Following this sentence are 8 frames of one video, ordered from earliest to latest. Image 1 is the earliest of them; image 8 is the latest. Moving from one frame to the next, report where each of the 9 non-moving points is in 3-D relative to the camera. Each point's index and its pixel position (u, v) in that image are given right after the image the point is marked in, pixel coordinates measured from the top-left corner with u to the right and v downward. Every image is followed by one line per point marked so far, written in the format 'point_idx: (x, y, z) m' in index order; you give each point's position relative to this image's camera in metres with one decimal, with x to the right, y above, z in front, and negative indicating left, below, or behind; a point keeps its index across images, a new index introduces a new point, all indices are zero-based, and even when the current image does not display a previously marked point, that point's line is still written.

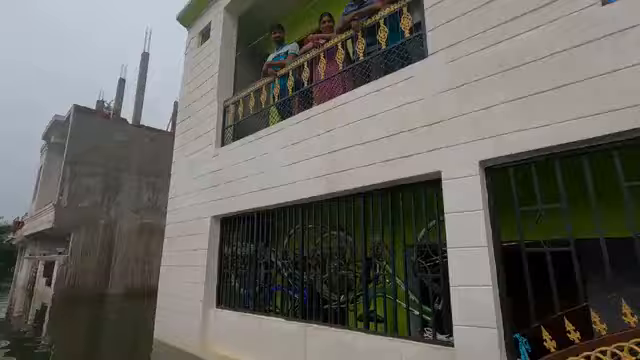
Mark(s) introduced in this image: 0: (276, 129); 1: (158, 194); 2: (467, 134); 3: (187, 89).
0: (-0.7, +0.8, +5.3) m
1: (-7.3, -0.7, +15.0) m
2: (+1.4, +0.4, +3.1) m
3: (-3.1, +2.2, +7.9) m
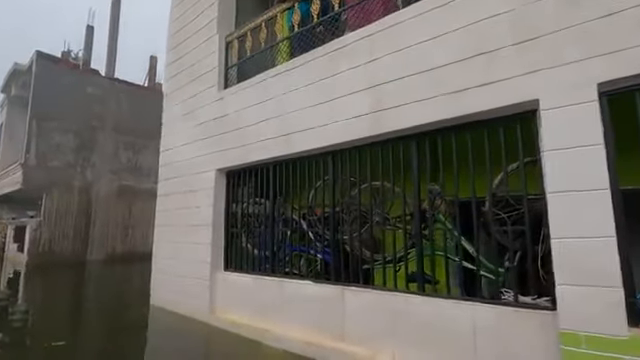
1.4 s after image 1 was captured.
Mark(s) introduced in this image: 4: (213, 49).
0: (-0.3, +1.5, +4.4) m
1: (-7.5, +1.0, +13.8) m
2: (+1.9, +0.9, +2.4) m
3: (-2.8, +3.1, +6.7) m
4: (-1.8, +2.2, +5.7) m
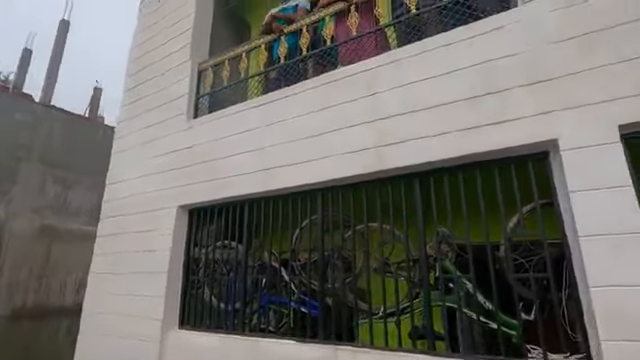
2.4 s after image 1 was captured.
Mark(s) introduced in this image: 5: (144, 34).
0: (-0.4, +1.0, +4.1) m
1: (-9.1, -0.4, +12.1) m
2: (+2.0, +0.6, +2.5) m
3: (-3.3, +2.5, +6.2) m
4: (-2.1, +1.6, +5.3) m
5: (-3.3, +2.7, +6.3) m
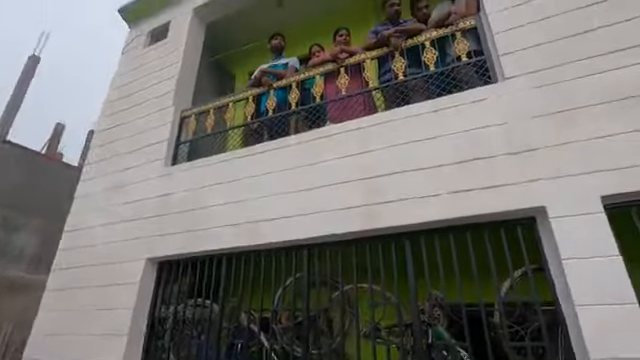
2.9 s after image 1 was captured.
0: (-0.6, +0.4, +4.1) m
1: (-10.0, -1.8, +11.0) m
2: (+2.0, +0.1, +2.6) m
3: (-3.6, +1.6, +6.1) m
4: (-2.4, +0.9, +5.2) m
5: (-3.6, +1.9, +6.2) m
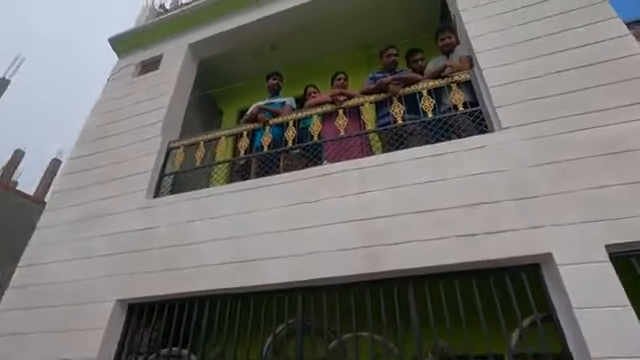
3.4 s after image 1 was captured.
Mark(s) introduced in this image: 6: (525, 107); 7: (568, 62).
0: (-0.6, 0.0, +4.0) m
1: (-10.8, -2.5, +9.7) m
2: (+2.1, -0.3, +2.7) m
3: (-3.8, +1.1, +5.8) m
4: (-2.5, +0.4, +4.9) m
5: (-3.7, +1.3, +6.0) m
6: (+2.0, +0.7, +3.3) m
7: (+2.5, +1.2, +3.4) m
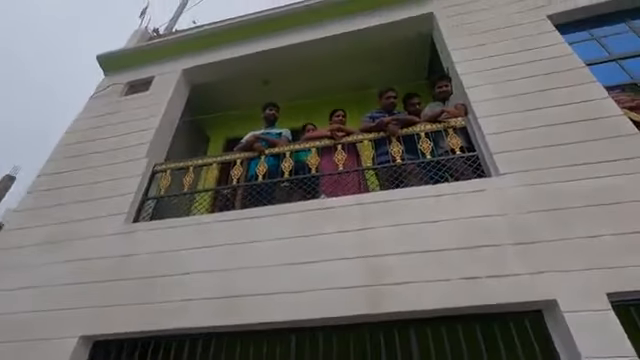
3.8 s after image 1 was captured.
0: (-0.7, -0.4, +3.8) m
1: (-11.4, -2.8, +8.3) m
2: (+2.1, -0.7, +2.8) m
3: (-3.9, +0.7, +5.5) m
4: (-2.6, +0.1, +4.7) m
5: (-3.9, +1.0, +5.7) m
6: (+2.1, +0.3, +3.5) m
7: (+2.6, +0.7, +3.6) m
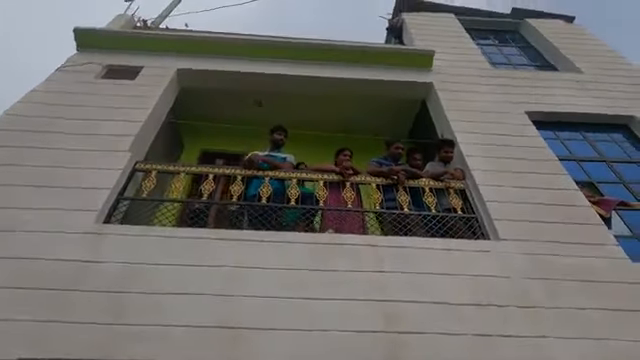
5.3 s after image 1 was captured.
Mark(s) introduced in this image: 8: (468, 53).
0: (-0.6, -0.6, +3.6) m
1: (-12.3, -1.1, +5.3) m
2: (+2.3, -1.4, +3.1) m
3: (-3.9, +1.0, +4.7) m
4: (-2.5, +0.2, +4.0) m
5: (-3.8, +1.2, +4.9) m
6: (+2.2, -0.5, +3.9) m
7: (+2.8, -0.2, +4.2) m
8: (+3.1, +2.6, +7.0) m
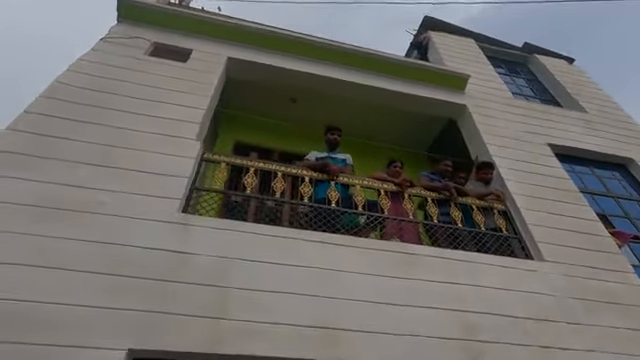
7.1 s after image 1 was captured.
0: (+0.2, -0.7, +3.7) m
1: (-11.6, +0.1, +4.0) m
2: (+3.0, -1.8, +3.6) m
3: (-2.9, +1.3, +4.4) m
4: (-1.6, +0.3, +3.9) m
5: (-2.9, +1.5, +4.6) m
6: (+3.0, -0.9, +4.3) m
7: (+3.5, -0.6, +4.7) m
8: (+3.8, +2.2, +7.5) m
